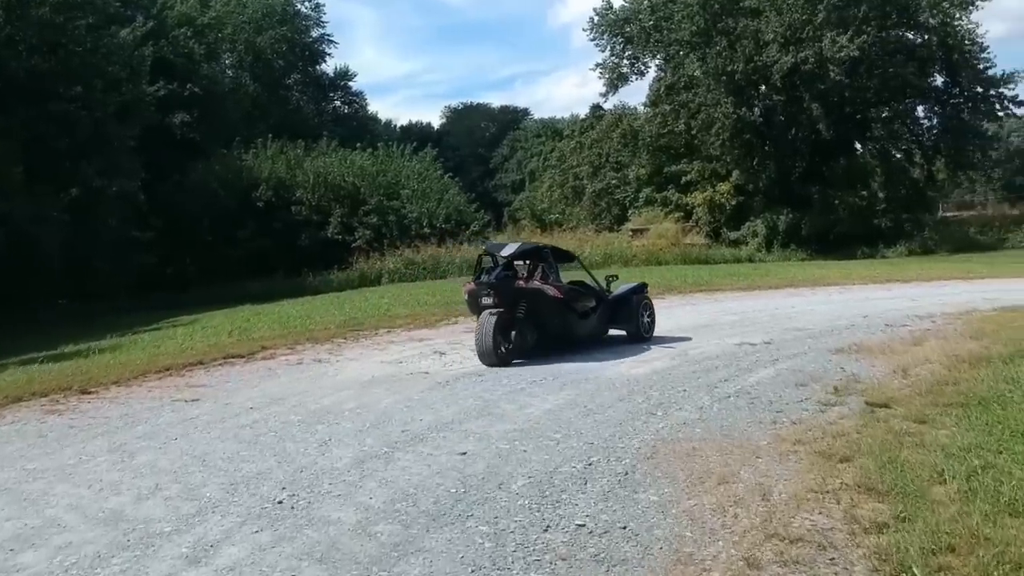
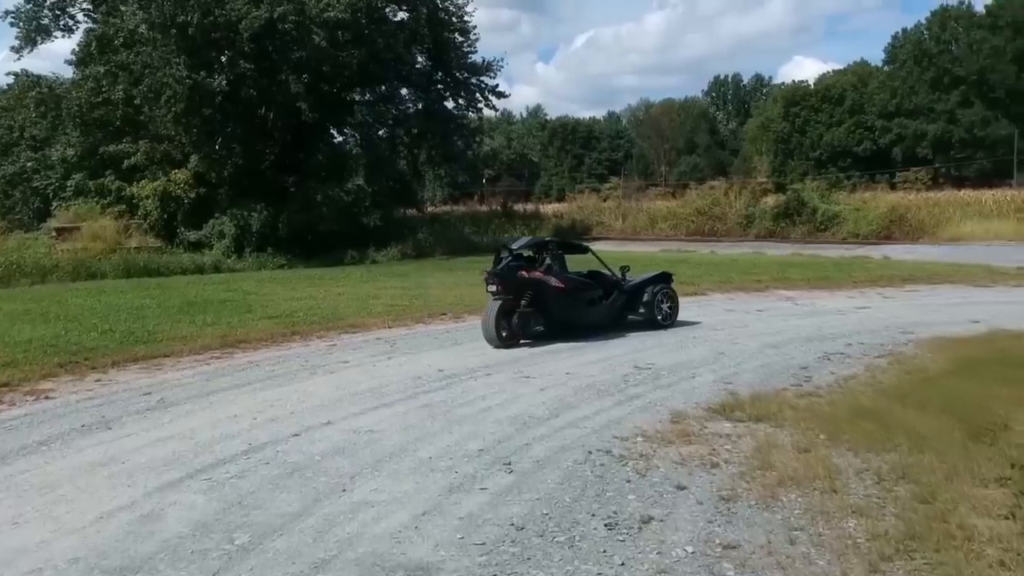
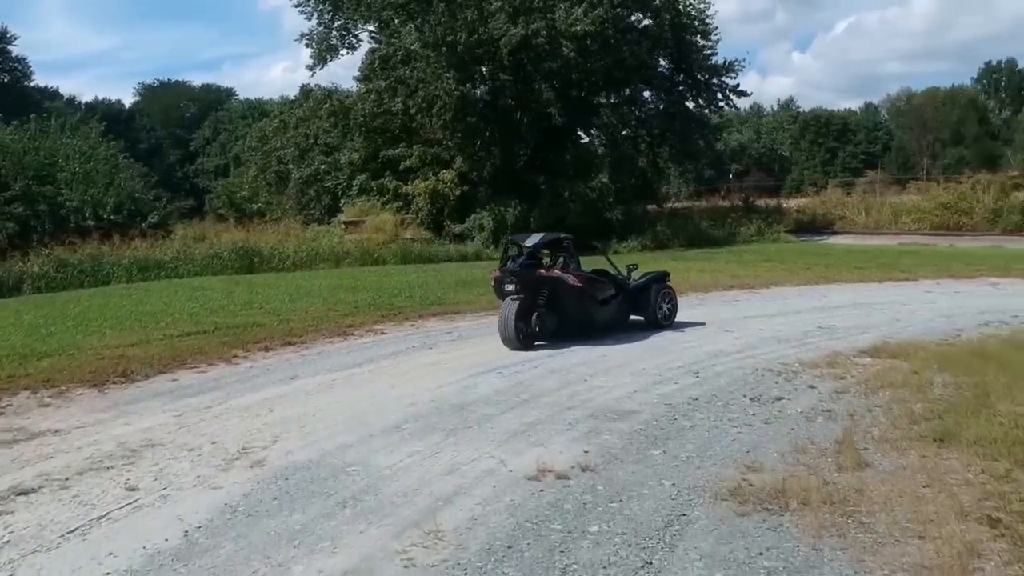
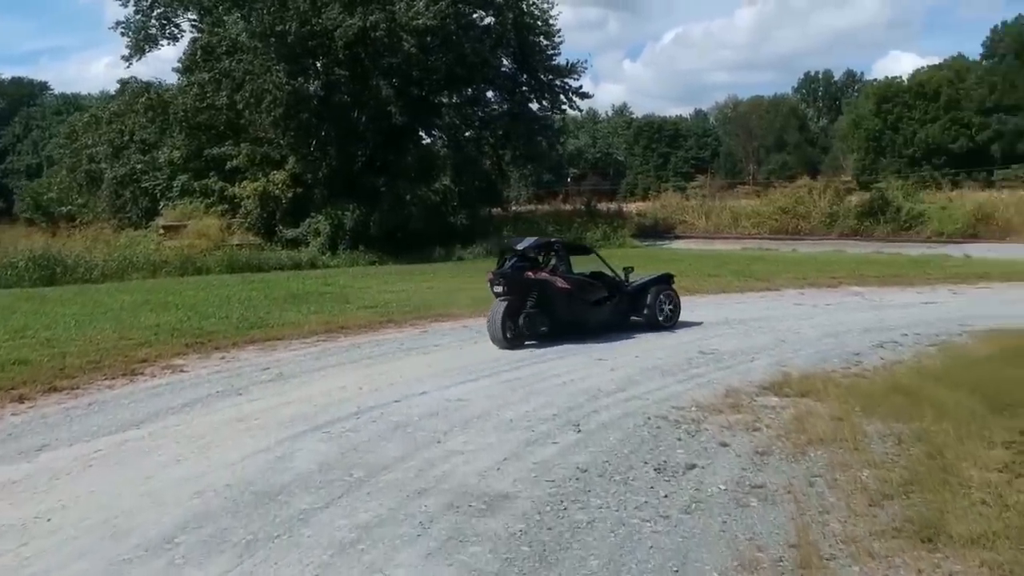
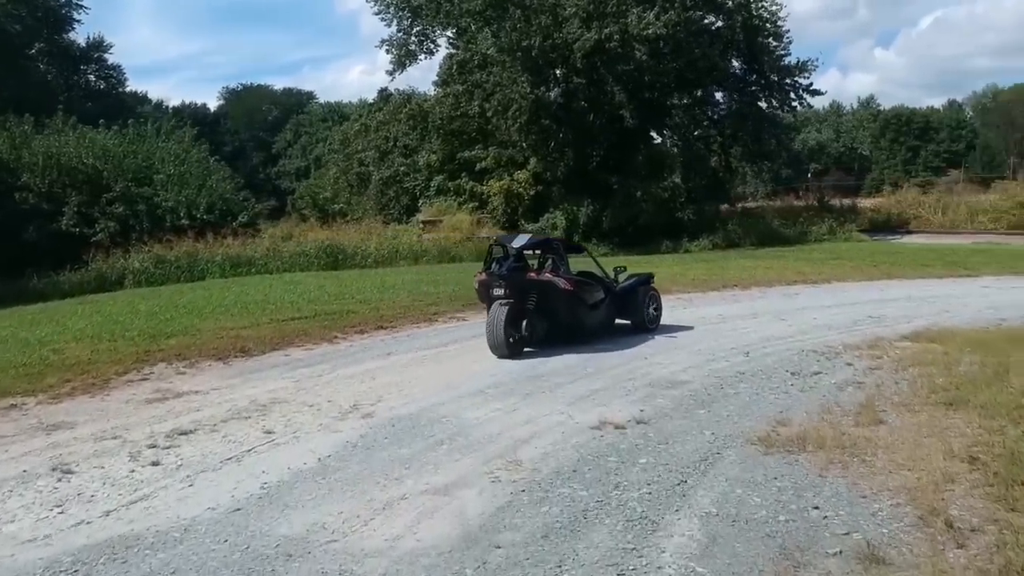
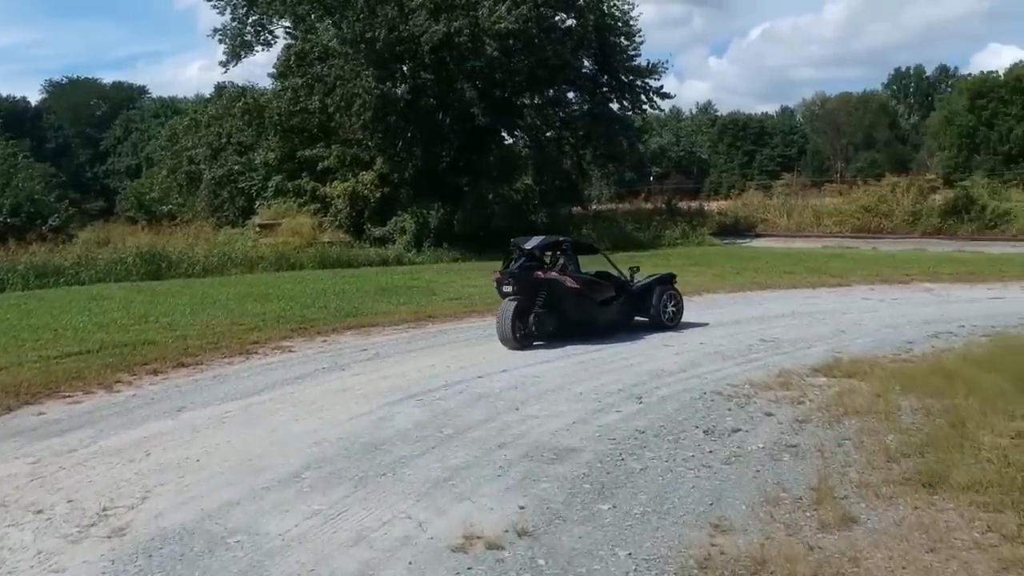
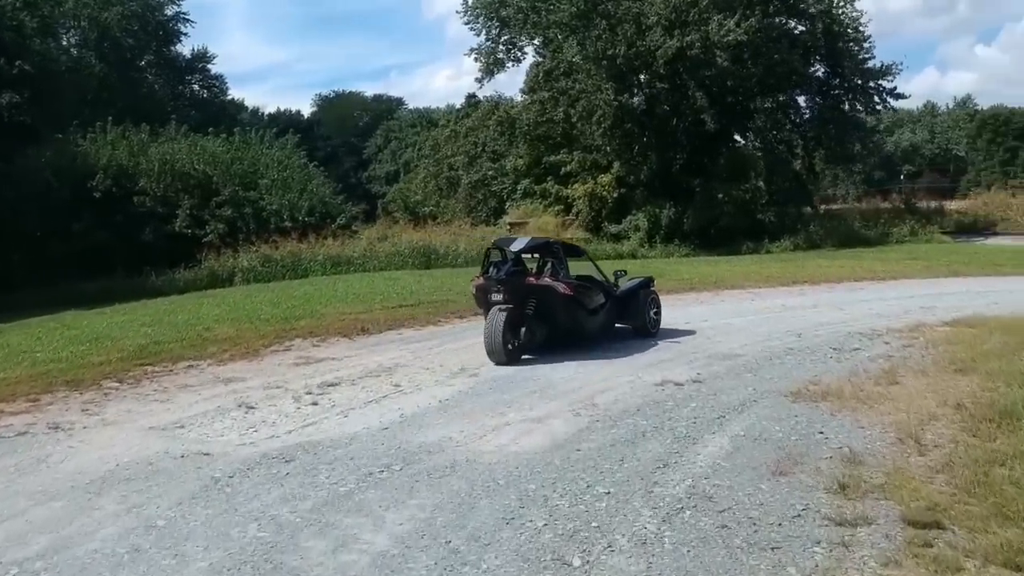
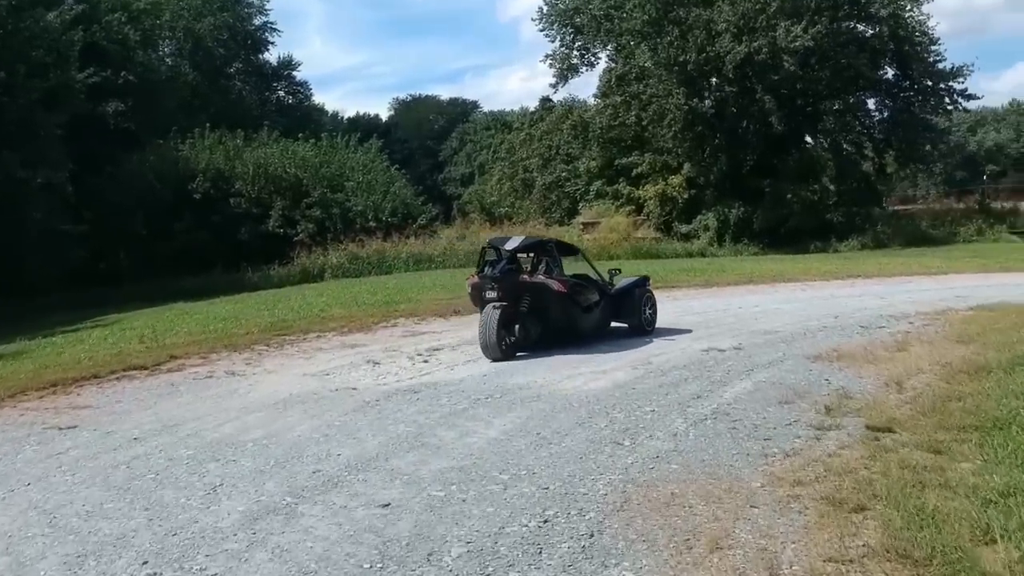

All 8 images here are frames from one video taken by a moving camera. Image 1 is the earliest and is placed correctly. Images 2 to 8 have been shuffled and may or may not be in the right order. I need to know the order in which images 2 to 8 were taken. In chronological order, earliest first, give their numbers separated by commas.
8, 7, 5, 3, 6, 4, 2
